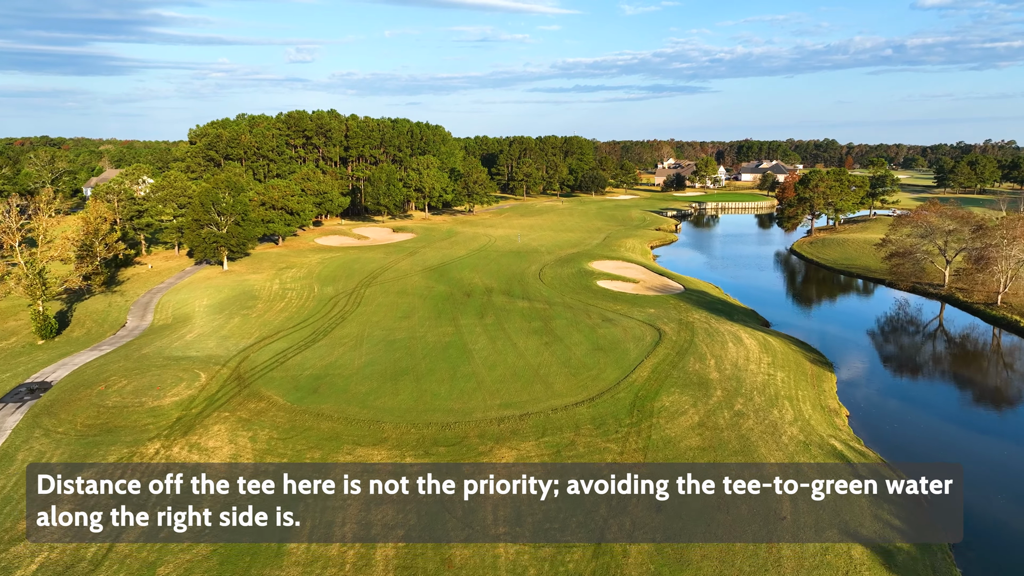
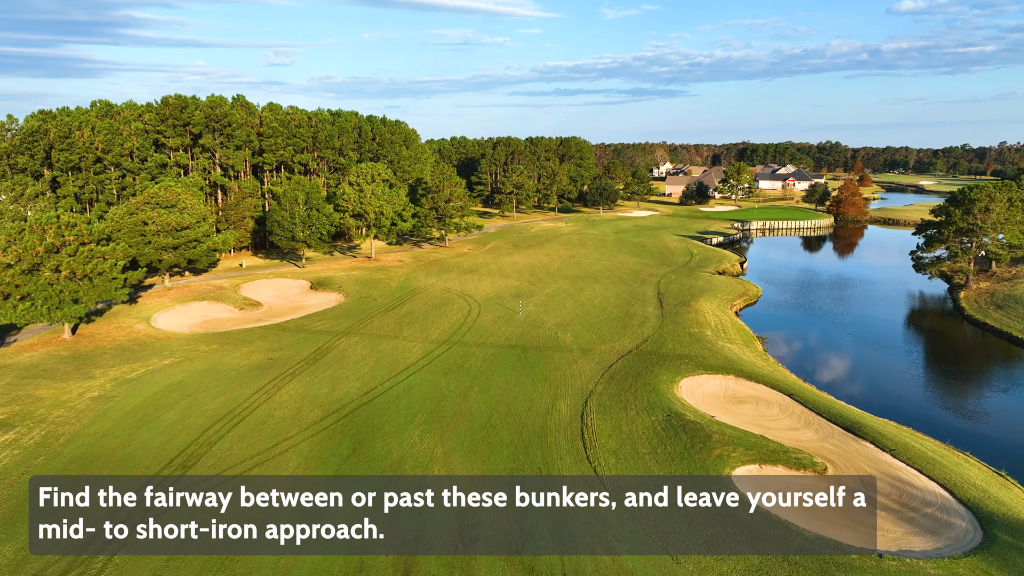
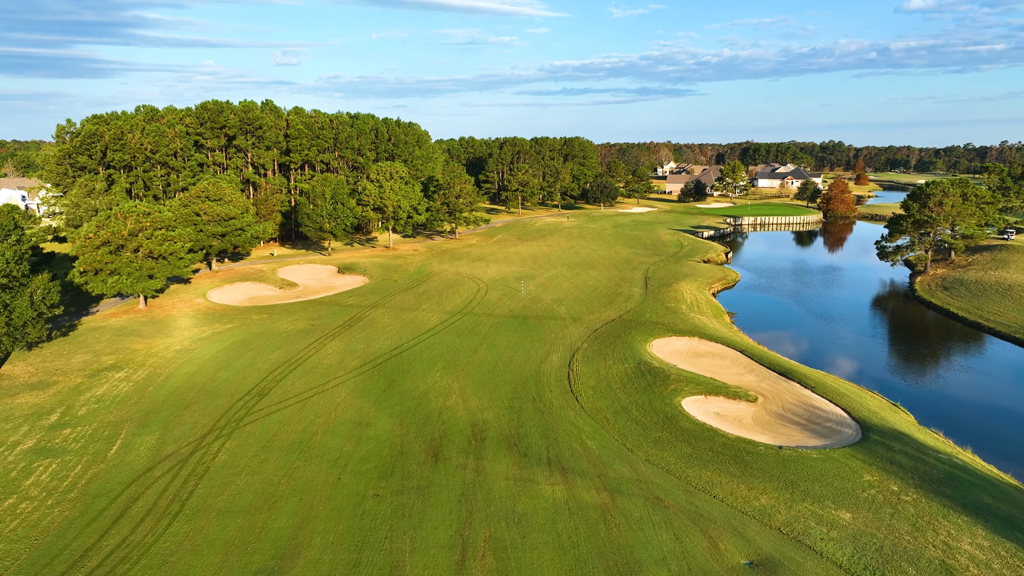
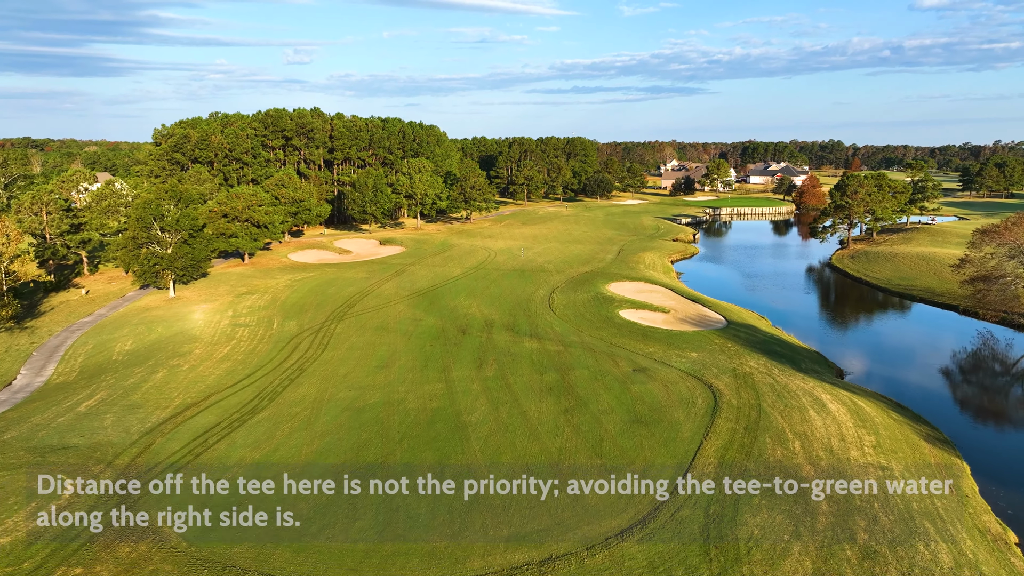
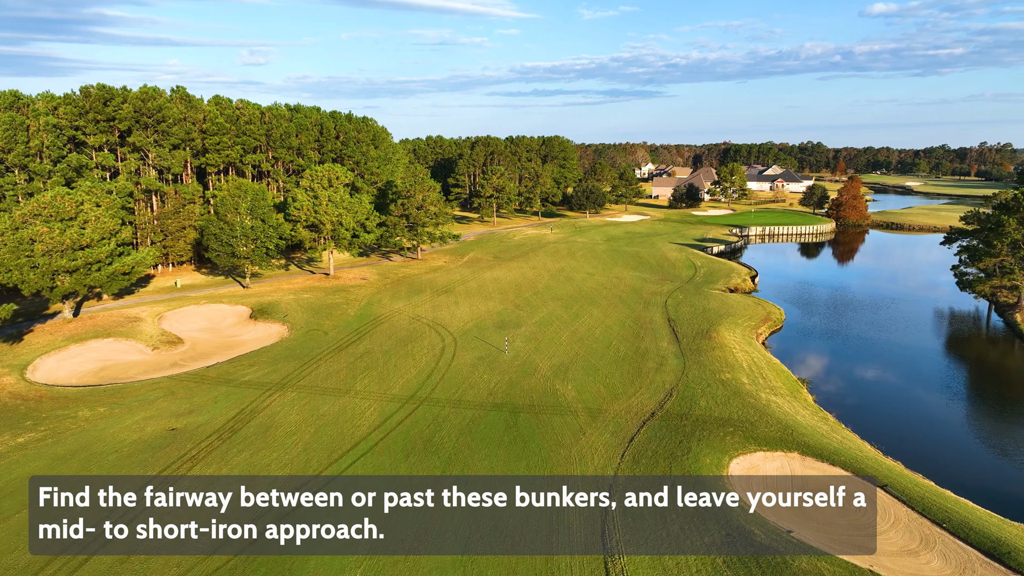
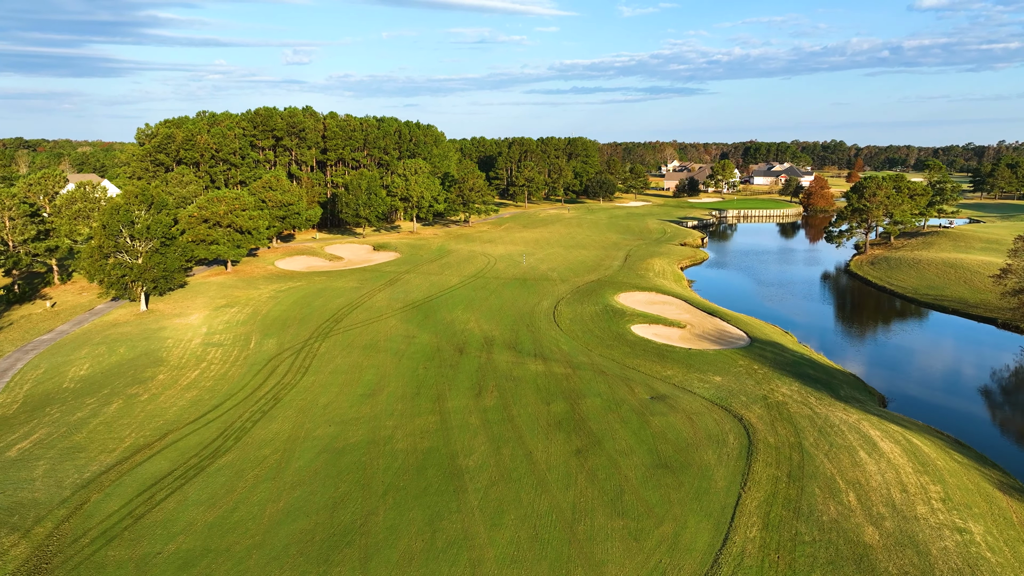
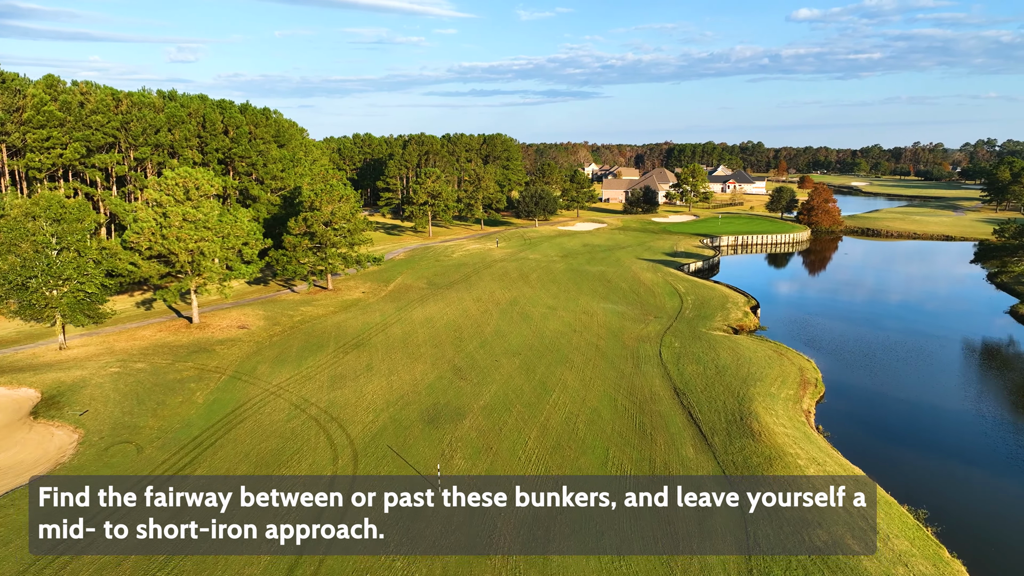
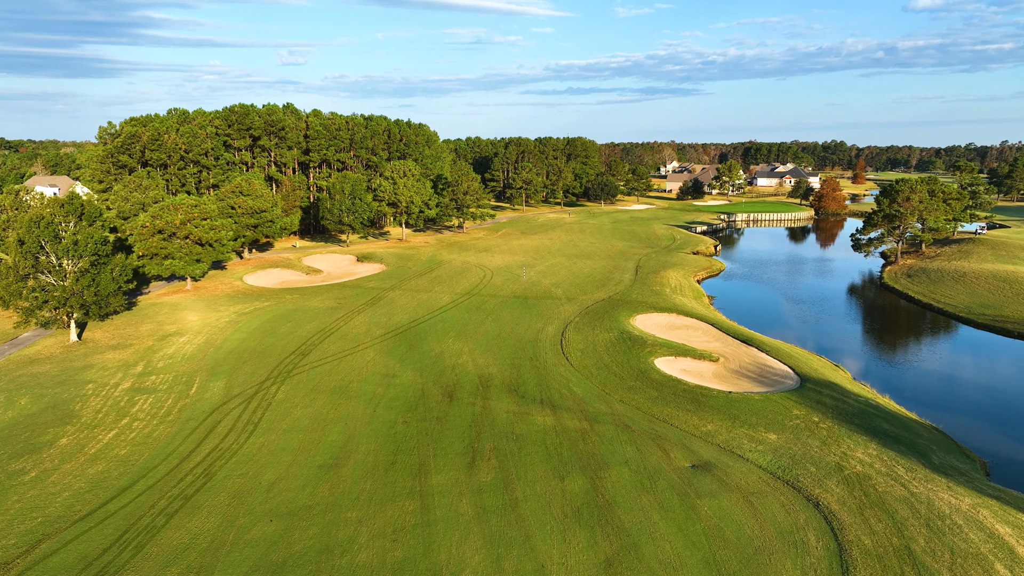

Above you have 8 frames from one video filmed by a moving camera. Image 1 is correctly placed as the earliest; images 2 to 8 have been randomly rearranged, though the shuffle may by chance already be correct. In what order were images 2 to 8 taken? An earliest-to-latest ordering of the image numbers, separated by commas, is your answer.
4, 6, 8, 3, 2, 5, 7
